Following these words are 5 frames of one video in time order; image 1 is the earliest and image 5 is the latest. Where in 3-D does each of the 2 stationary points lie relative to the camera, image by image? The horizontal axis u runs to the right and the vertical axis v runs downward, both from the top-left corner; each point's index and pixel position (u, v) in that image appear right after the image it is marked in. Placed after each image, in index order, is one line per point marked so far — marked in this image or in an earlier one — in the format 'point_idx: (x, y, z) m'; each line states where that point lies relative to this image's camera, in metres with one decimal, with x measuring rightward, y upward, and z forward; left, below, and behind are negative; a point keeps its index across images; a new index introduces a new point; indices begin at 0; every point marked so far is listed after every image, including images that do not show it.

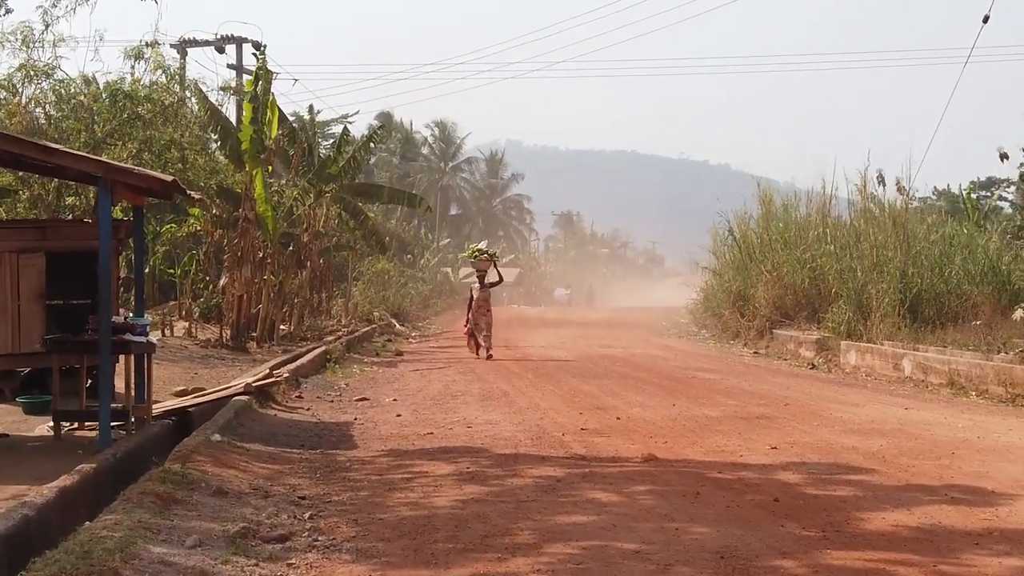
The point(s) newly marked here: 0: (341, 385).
0: (-2.0, -1.1, +11.8) m
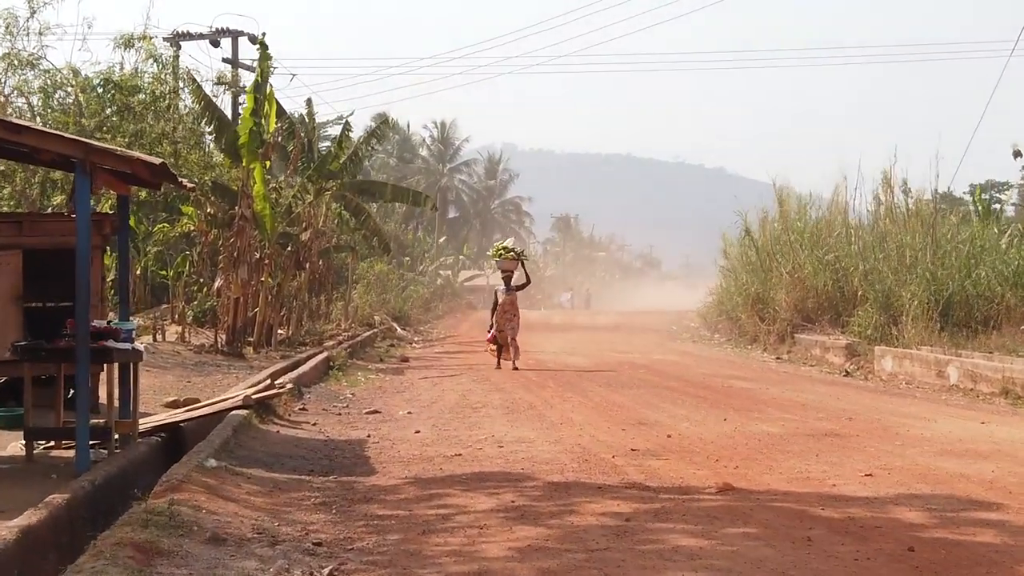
0: (-1.7, -1.1, +10.9) m
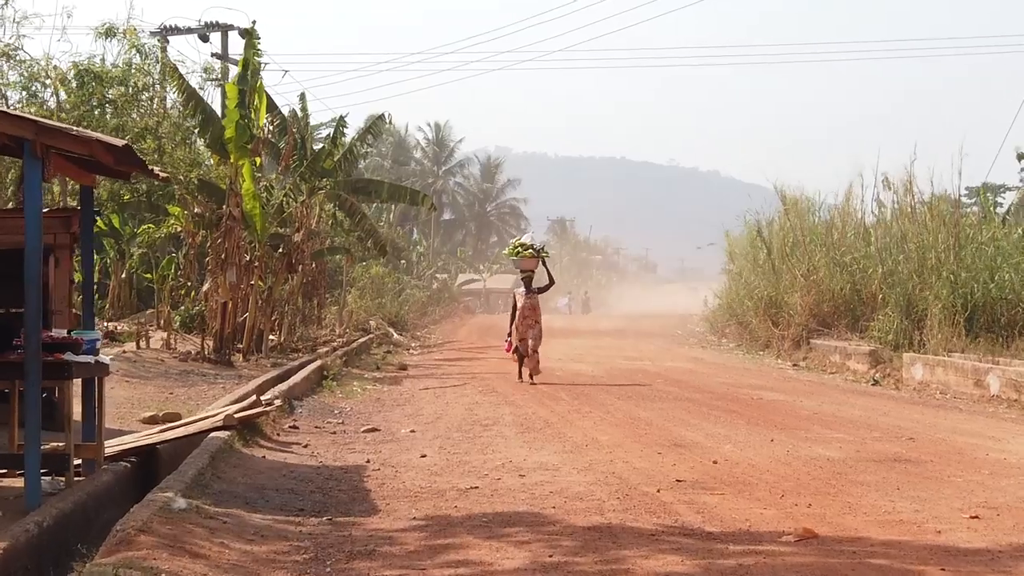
0: (-1.6, -1.2, +9.9) m
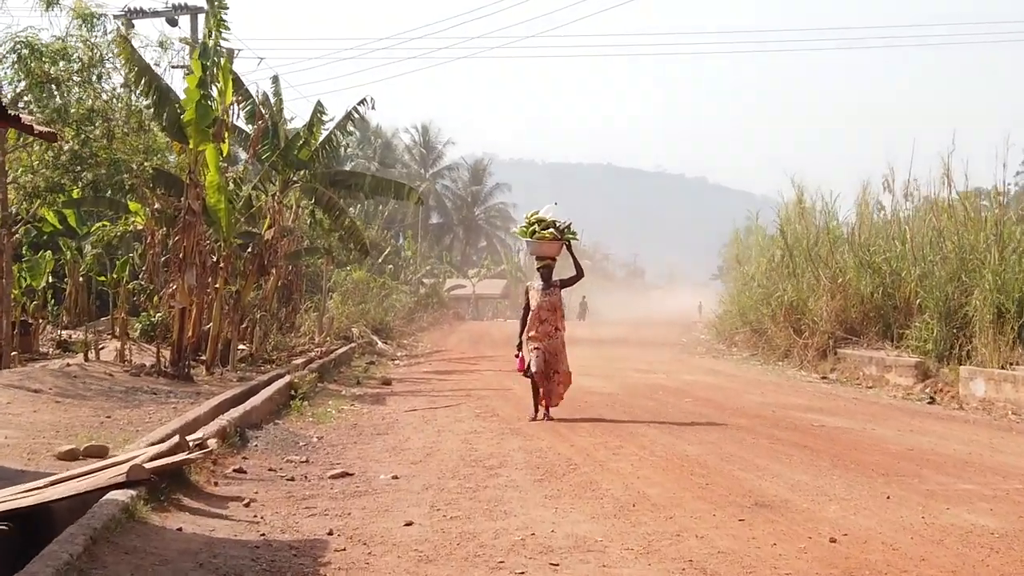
0: (-1.6, -1.2, +8.0) m
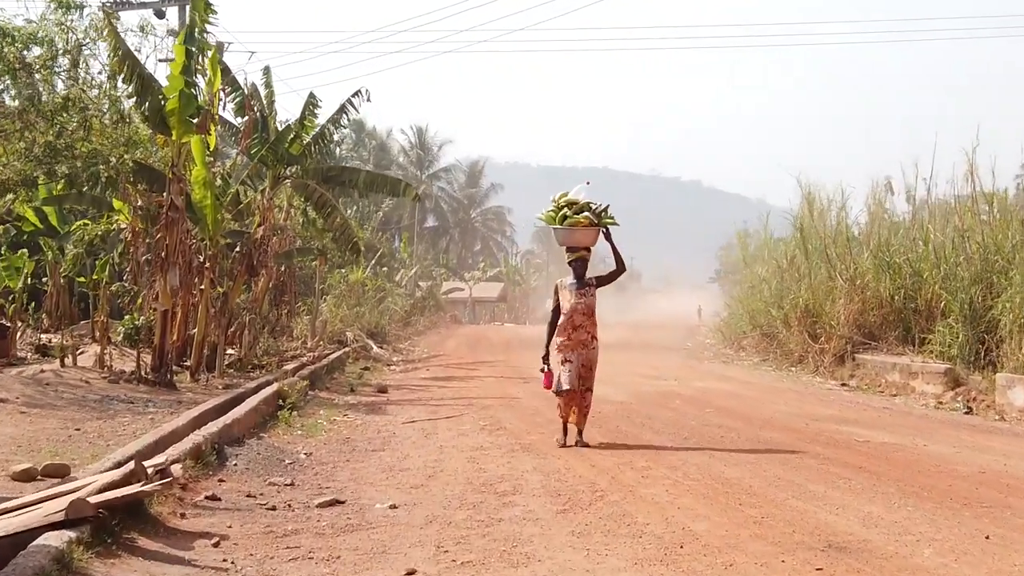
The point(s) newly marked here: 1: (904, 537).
0: (-1.5, -1.2, +7.1) m
1: (+1.6, -1.0, +4.2) m
